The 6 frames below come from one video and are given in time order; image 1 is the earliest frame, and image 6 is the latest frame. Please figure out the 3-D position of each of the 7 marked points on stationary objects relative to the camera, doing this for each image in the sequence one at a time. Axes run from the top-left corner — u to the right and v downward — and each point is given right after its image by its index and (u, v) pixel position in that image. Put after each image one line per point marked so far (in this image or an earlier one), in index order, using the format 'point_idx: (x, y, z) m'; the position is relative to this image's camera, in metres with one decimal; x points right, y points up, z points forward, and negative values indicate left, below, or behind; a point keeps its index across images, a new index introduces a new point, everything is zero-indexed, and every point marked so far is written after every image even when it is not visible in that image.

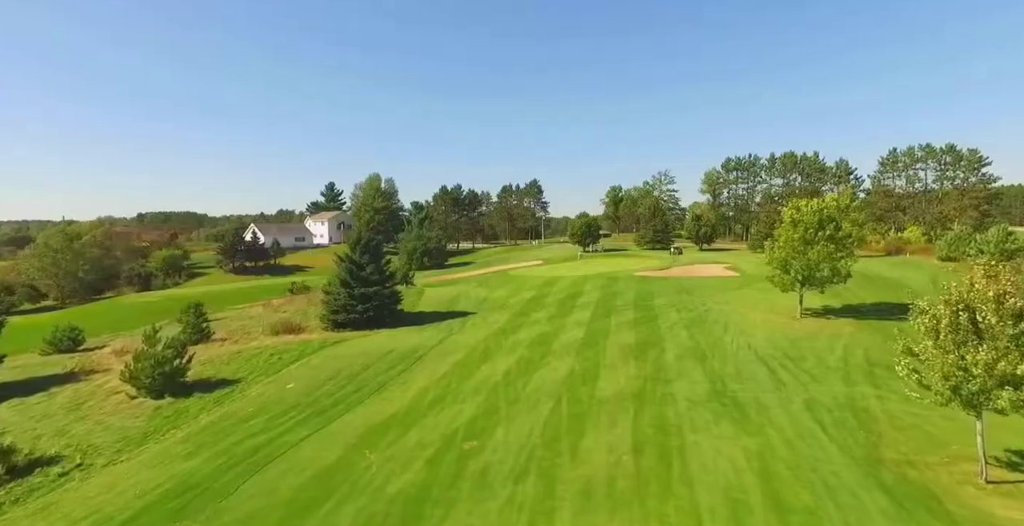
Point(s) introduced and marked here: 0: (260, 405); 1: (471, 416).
0: (-8.2, -4.6, +16.8) m
1: (-1.3, -5.0, +16.8) m
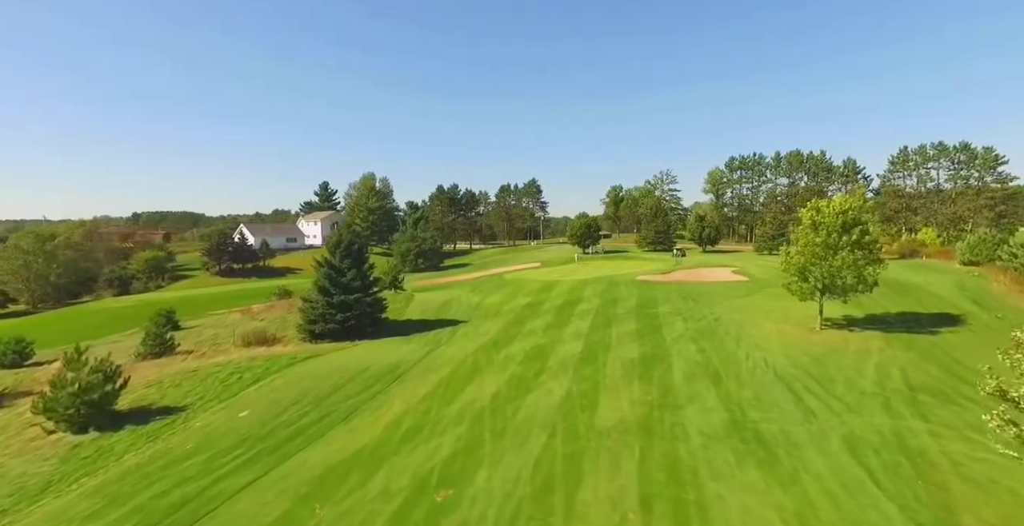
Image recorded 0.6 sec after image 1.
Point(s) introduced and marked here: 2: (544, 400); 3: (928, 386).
0: (-8.6, -4.9, +14.4) m
1: (-1.7, -5.3, +14.3) m
2: (+1.1, -5.0, +18.6) m
3: (+13.4, -3.9, +16.6) m
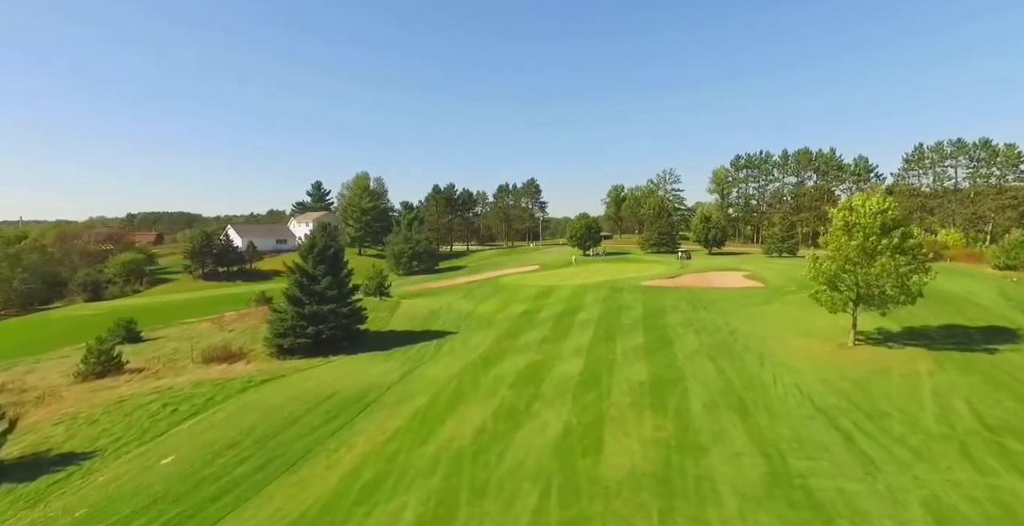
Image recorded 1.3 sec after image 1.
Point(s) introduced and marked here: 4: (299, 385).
0: (-9.0, -5.2, +11.3) m
1: (-2.1, -5.6, +11.3) m
2: (+0.8, -5.3, +15.5) m
3: (+13.0, -4.2, +13.6) m
4: (-8.2, -4.6, +19.9) m
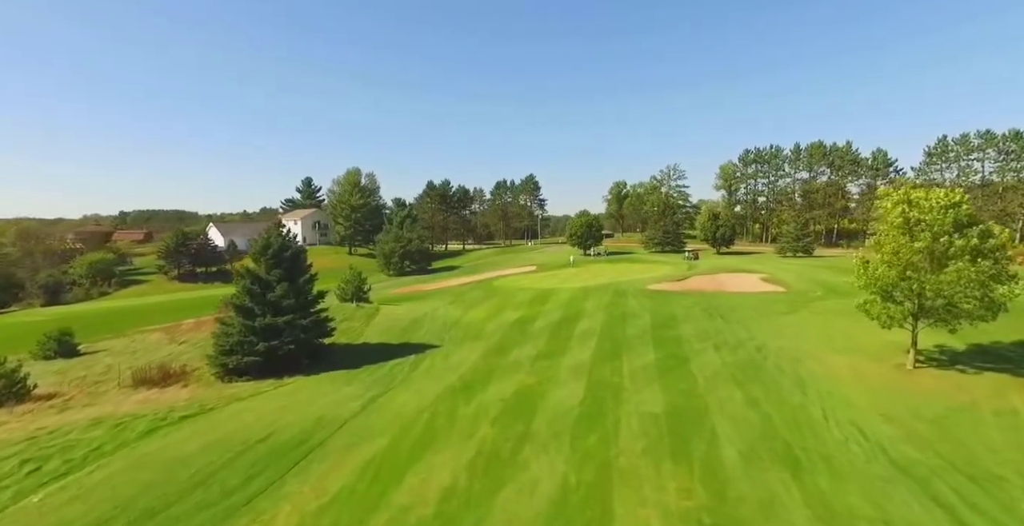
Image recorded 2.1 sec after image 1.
0: (-9.5, -5.4, +7.3) m
1: (-2.6, -5.8, +7.3) m
2: (+0.3, -5.5, +11.6) m
3: (+12.5, -4.5, +9.6) m
4: (-8.7, -4.8, +15.9) m
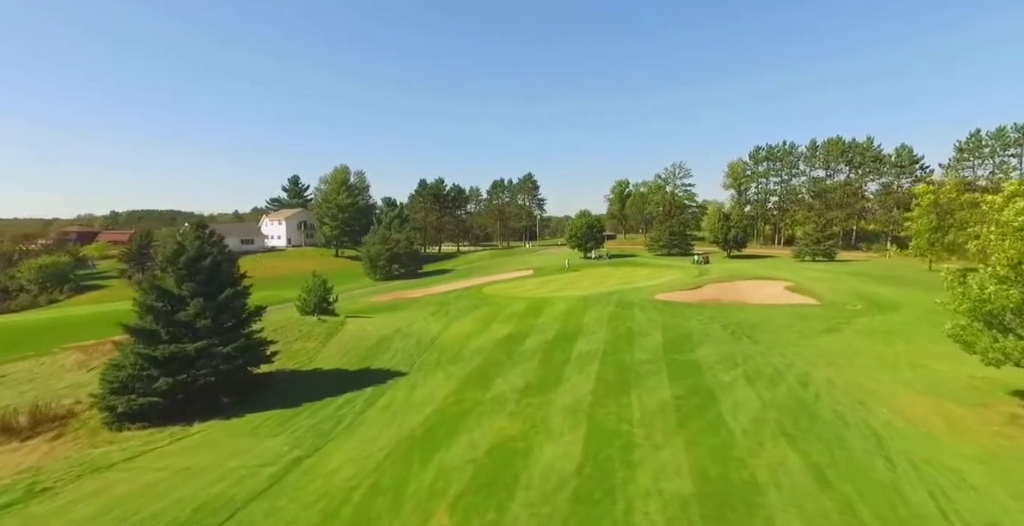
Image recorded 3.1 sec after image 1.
0: (-10.2, -5.8, +2.4) m
1: (-3.3, -6.1, +2.3) m
2: (-0.5, -5.8, +6.6) m
3: (+11.7, -4.8, +4.6) m
4: (-9.4, -5.2, +11.0) m
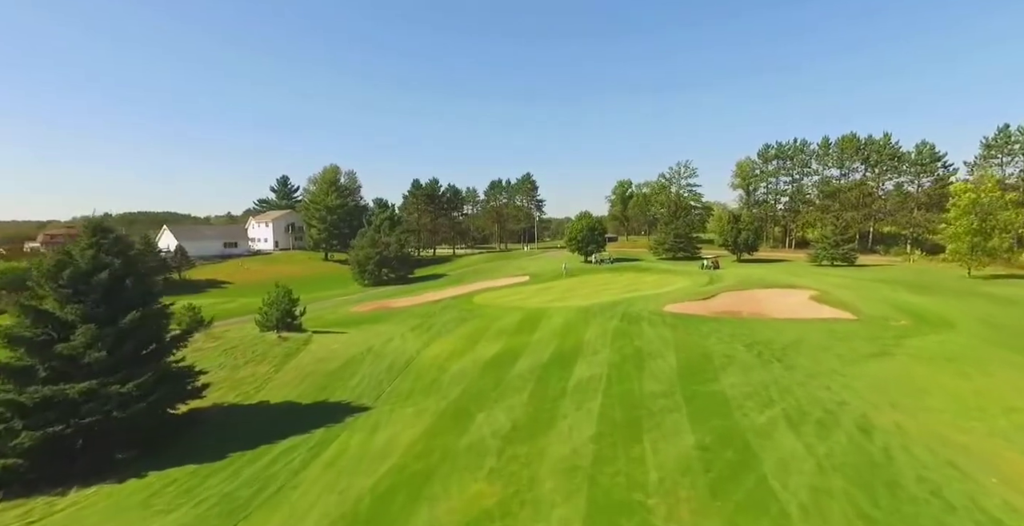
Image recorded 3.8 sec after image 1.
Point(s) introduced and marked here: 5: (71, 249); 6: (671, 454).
0: (-10.7, -6.1, -1.4) m
1: (-3.9, -6.5, -1.5) m
2: (-1.0, -6.2, +2.8) m
3: (+11.2, -5.2, +0.8) m
4: (-9.9, -5.6, +7.1) m
5: (-12.4, +0.5, +15.0) m
6: (+4.2, -5.1, +14.0) m
